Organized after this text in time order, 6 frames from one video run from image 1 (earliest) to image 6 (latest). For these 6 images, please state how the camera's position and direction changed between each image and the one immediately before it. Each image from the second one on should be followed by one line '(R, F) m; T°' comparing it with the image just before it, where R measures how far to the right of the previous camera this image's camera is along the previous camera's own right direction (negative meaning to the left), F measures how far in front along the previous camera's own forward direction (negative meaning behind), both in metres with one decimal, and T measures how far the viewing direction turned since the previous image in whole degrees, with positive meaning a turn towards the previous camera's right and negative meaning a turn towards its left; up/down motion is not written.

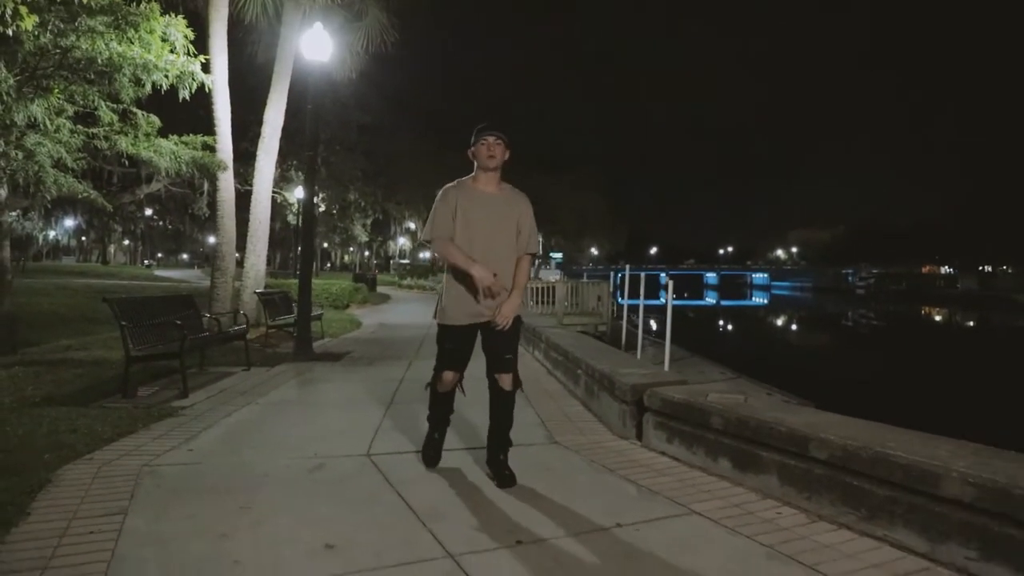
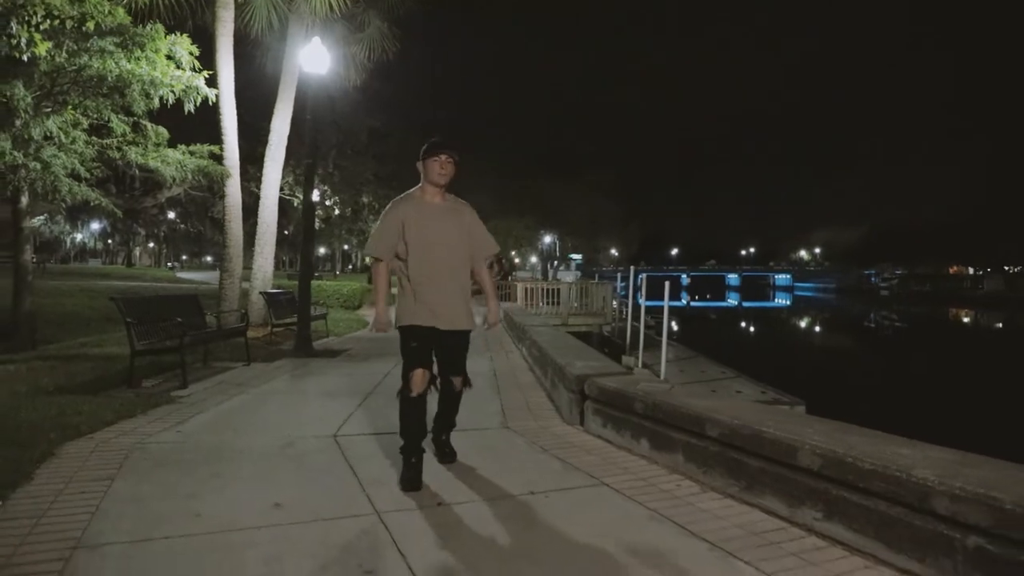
(+0.6, -0.8) m; -2°
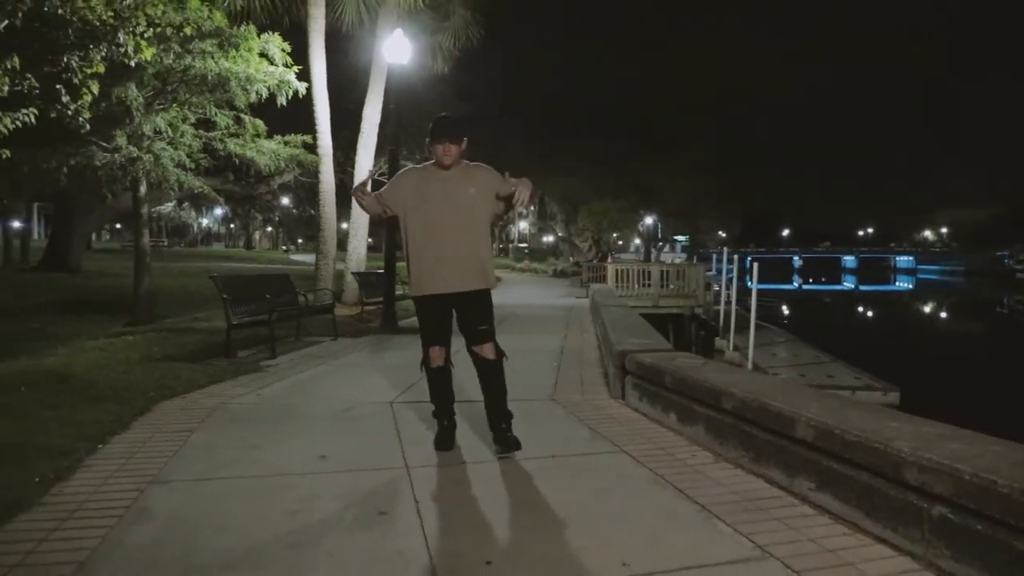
(+0.6, -0.5) m; -7°
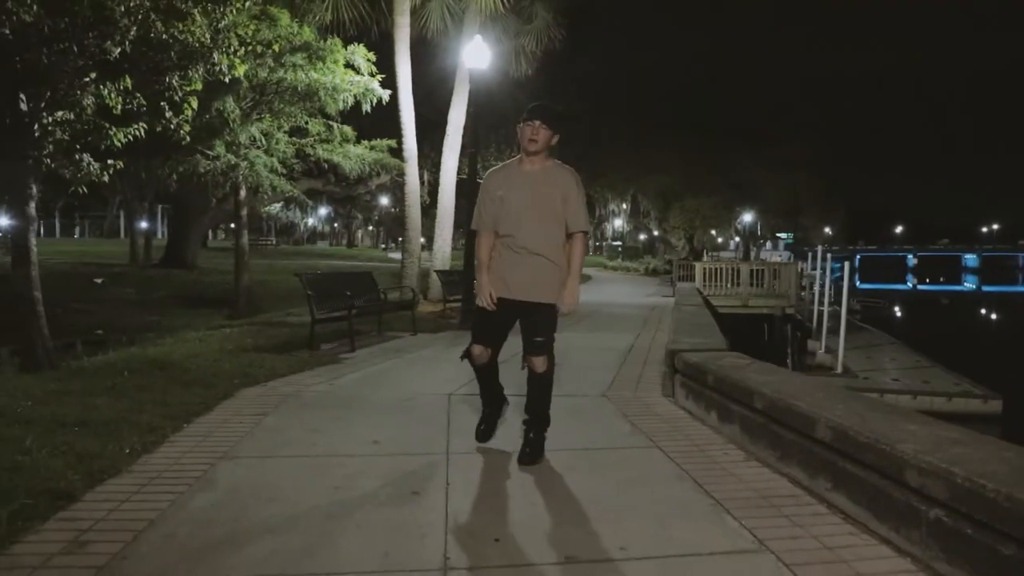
(+0.5, -0.3) m; -6°
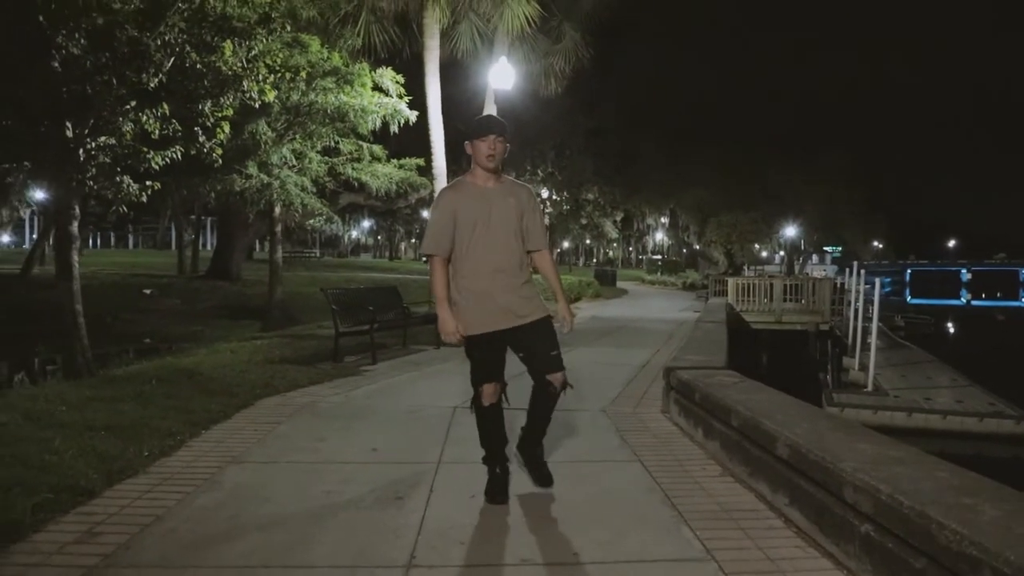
(+0.4, -0.4) m; -3°
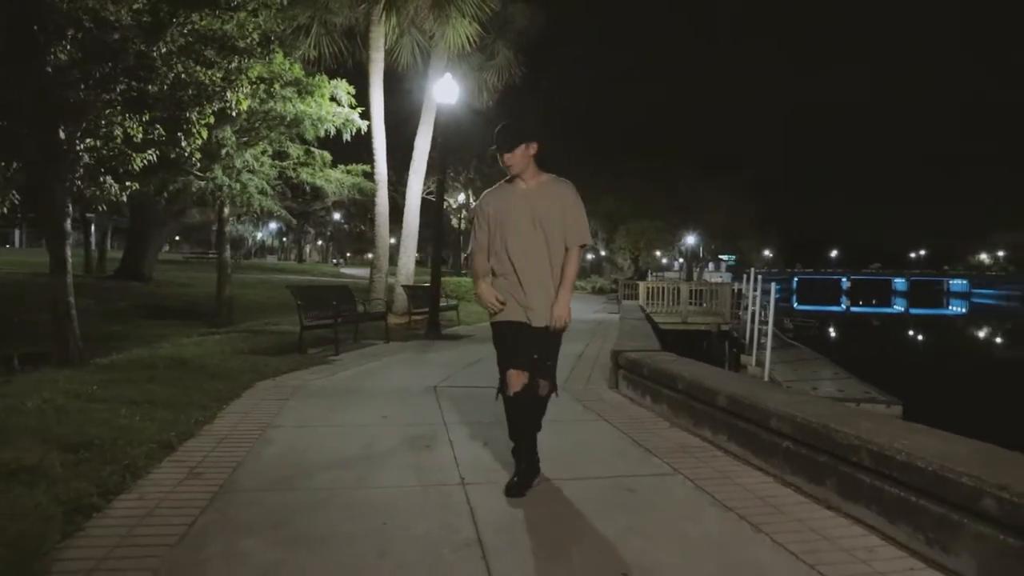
(-0.9, -1.4) m; +6°
